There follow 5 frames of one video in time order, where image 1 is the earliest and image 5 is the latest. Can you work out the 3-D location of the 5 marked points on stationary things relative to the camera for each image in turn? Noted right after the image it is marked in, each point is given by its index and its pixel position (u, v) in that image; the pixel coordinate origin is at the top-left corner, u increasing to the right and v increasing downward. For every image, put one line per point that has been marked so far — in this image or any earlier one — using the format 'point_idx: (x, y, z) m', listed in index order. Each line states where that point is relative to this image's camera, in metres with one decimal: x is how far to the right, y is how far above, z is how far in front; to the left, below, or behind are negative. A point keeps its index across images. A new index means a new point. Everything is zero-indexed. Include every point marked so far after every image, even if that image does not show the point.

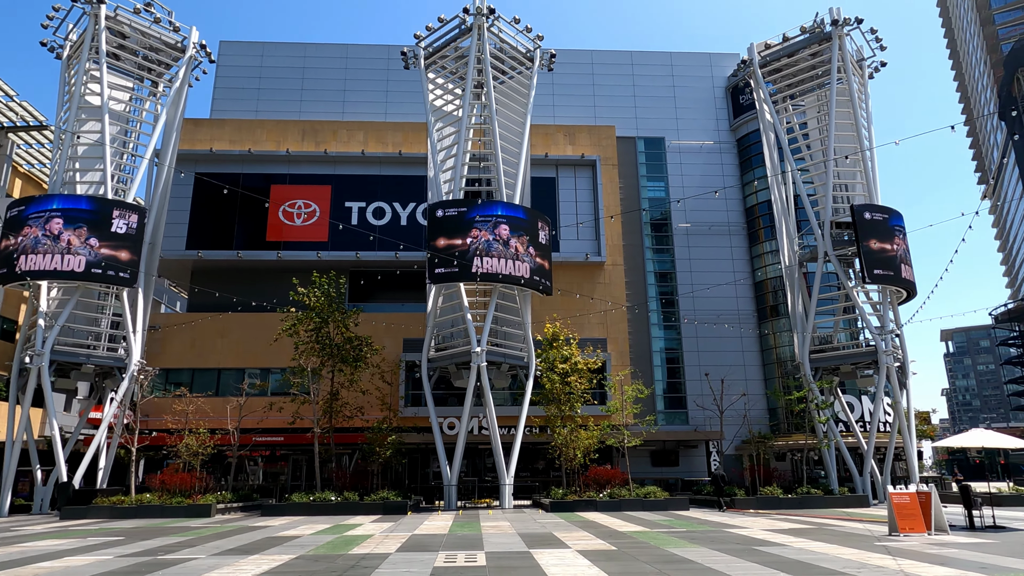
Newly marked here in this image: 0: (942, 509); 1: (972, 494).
0: (+11.1, -5.7, +17.1) m
1: (+12.8, -5.8, +18.6) m
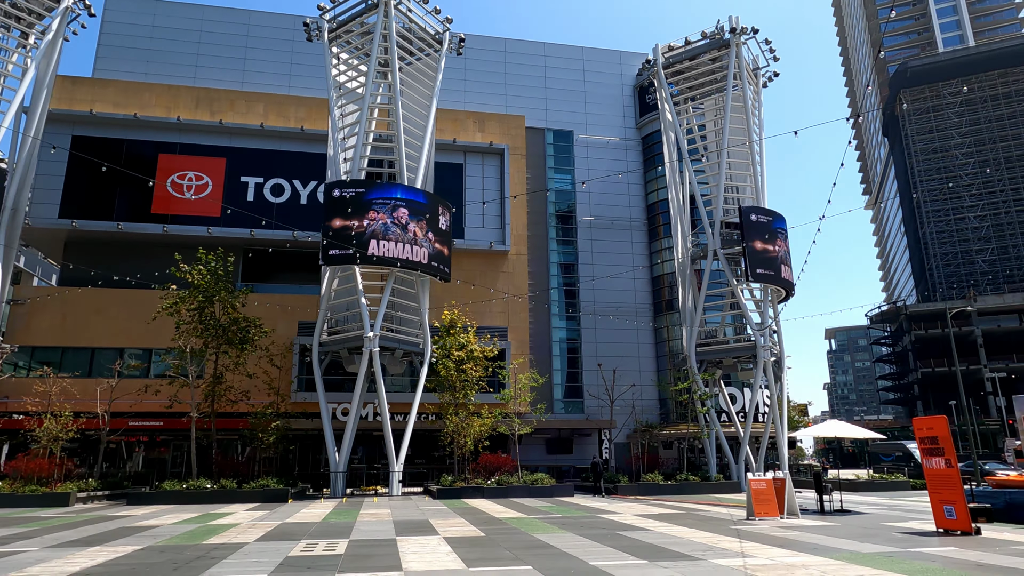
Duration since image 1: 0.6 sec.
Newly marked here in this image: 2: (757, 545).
0: (+7.8, -5.7, +18.2) m
1: (+9.3, -5.8, +19.9) m
2: (+4.6, -4.9, +12.5) m
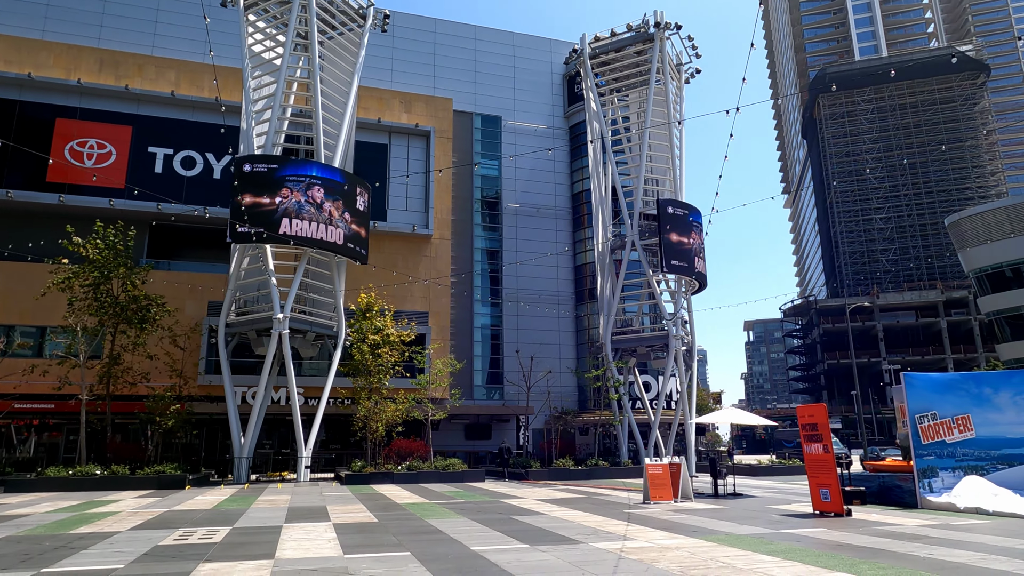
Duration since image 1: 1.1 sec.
0: (+5.0, -5.4, +18.8) m
1: (+6.4, -5.6, +20.7) m
2: (+2.5, -4.6, +12.8) m
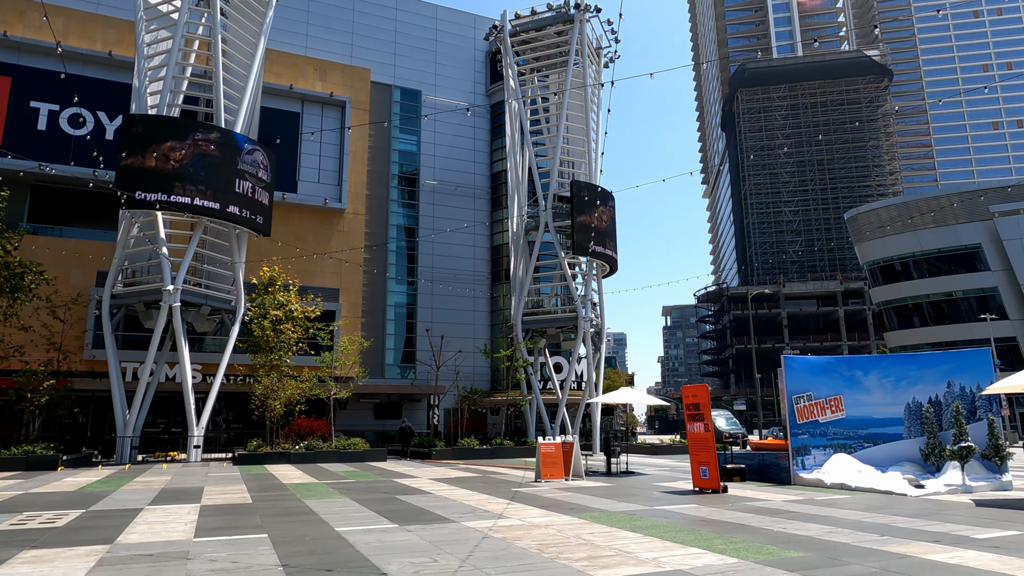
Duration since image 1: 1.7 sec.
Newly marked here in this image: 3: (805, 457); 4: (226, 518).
0: (+2.0, -4.9, +19.0) m
1: (+3.1, -5.0, +21.0) m
2: (+0.1, -4.2, +12.8) m
3: (+7.6, -4.4, +17.1) m
4: (-5.1, -4.1, +11.8) m
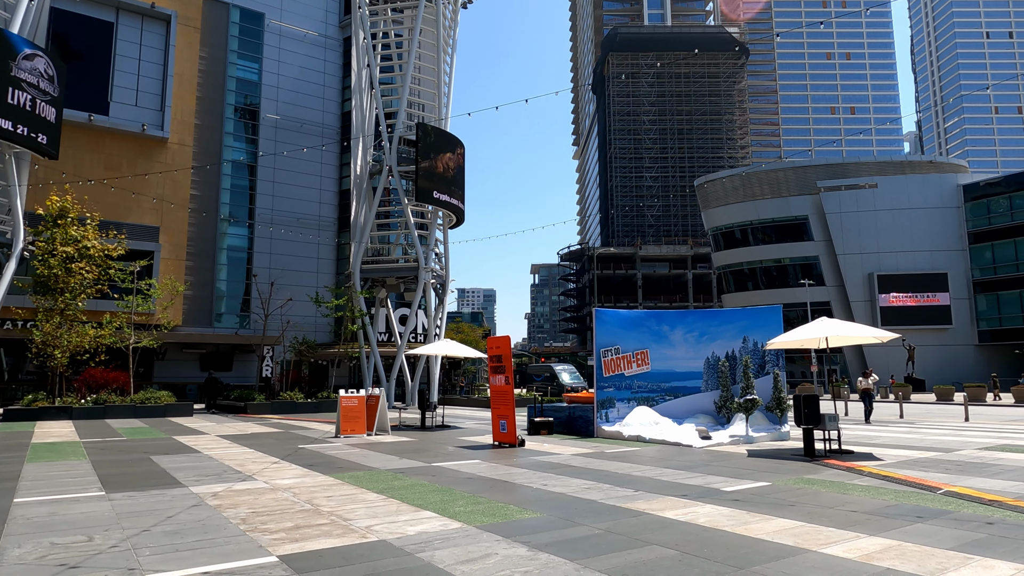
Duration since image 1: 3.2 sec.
0: (-3.4, -3.4, +17.9) m
1: (-2.6, -3.4, +20.1) m
2: (-4.0, -3.1, +11.4) m
3: (+2.5, -3.1, +17.1) m
4: (-8.9, -2.9, +9.5) m
